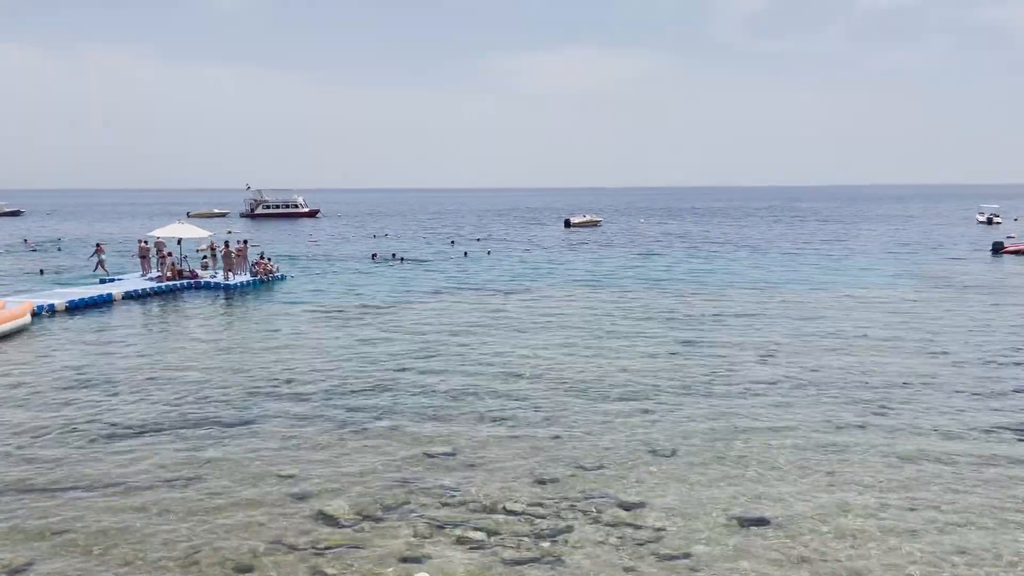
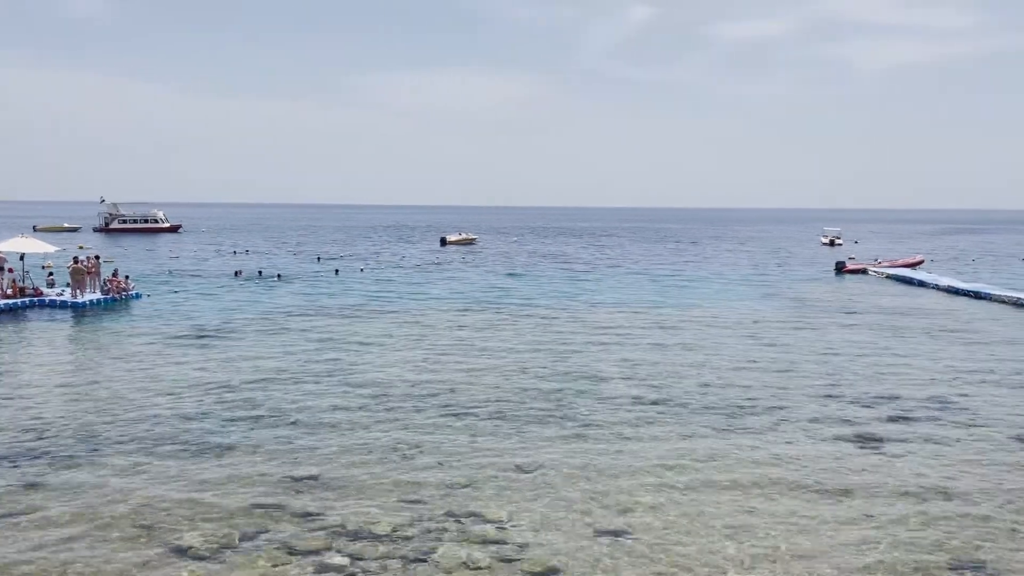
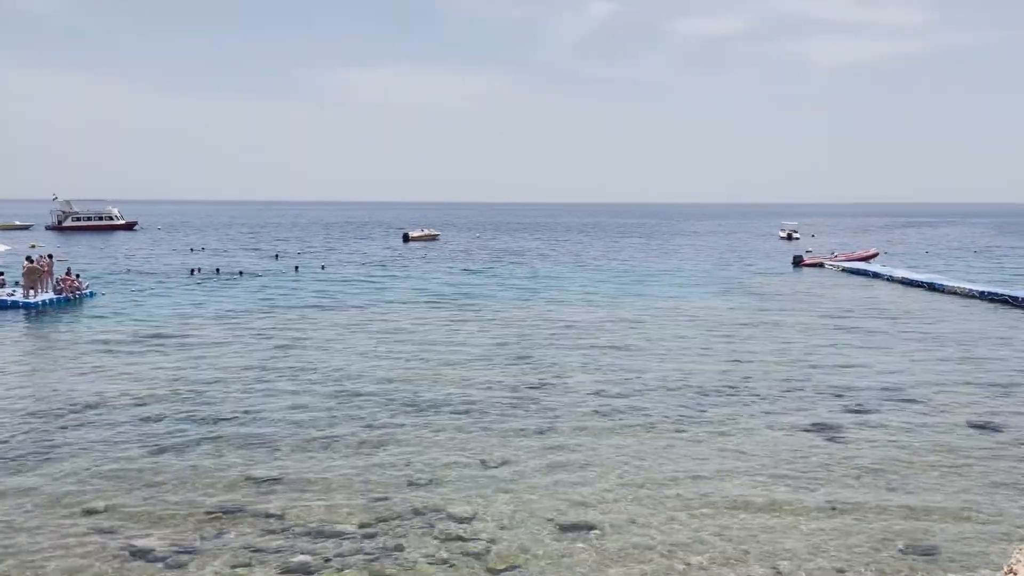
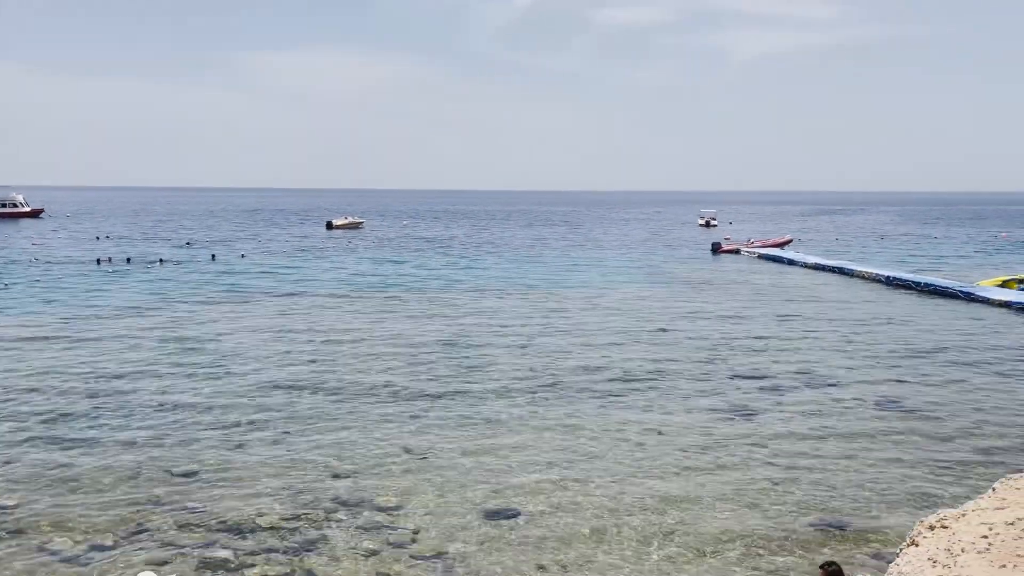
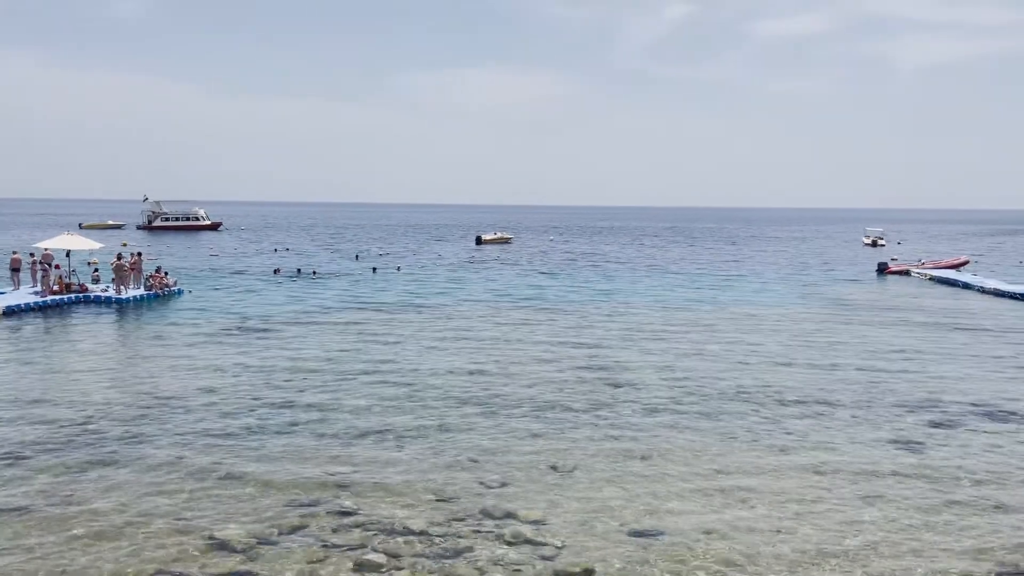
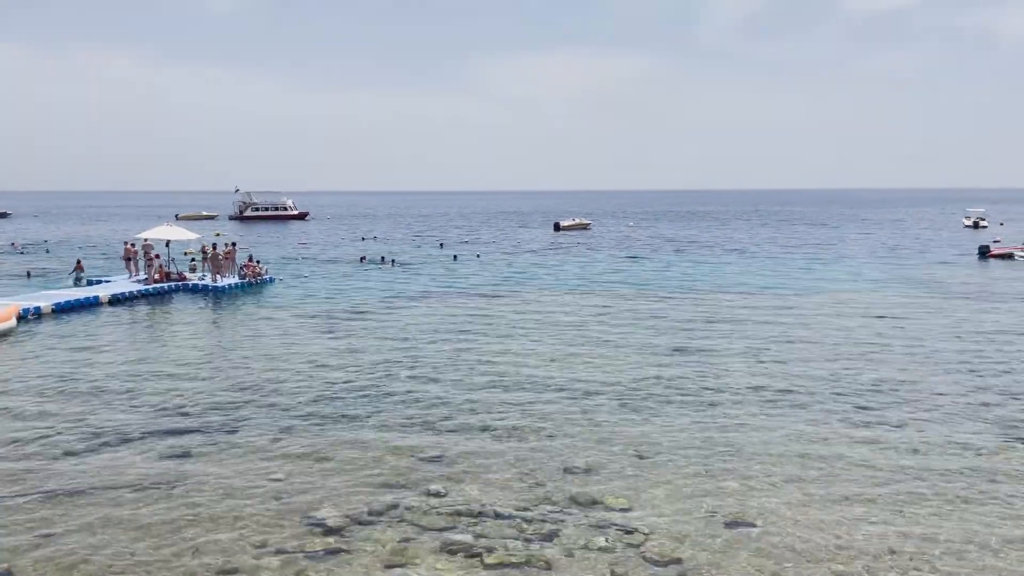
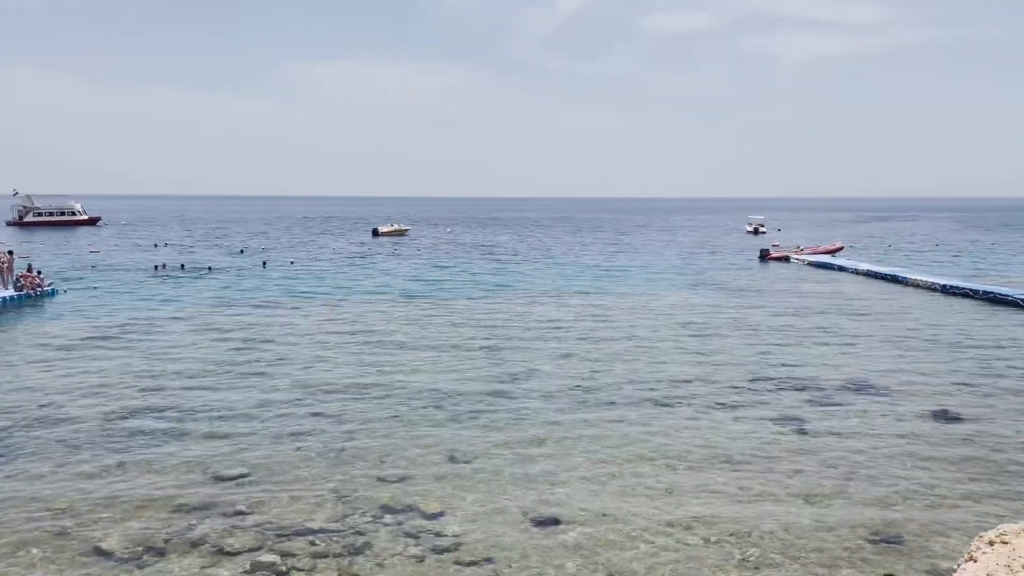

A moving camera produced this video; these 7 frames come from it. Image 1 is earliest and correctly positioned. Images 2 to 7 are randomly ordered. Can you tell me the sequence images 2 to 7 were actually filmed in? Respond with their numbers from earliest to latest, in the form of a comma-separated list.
6, 5, 2, 3, 7, 4
